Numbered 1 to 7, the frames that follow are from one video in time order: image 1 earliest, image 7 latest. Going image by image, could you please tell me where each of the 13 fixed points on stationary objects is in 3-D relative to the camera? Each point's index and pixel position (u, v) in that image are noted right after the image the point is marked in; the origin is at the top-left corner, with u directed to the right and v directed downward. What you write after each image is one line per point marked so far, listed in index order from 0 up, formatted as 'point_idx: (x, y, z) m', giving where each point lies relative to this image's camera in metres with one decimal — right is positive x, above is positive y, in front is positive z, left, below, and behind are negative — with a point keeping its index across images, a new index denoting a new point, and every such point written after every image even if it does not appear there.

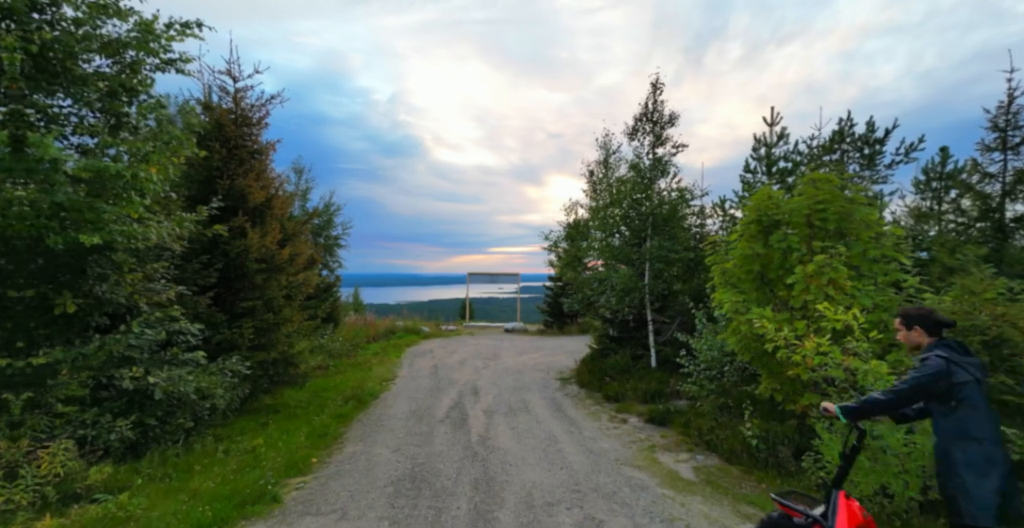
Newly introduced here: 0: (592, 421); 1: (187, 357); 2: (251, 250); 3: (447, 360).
0: (+1.4, -2.7, +9.0) m
1: (-4.5, -1.3, +7.4) m
2: (-4.5, +0.2, +9.1) m
3: (-2.1, -3.1, +16.7) m
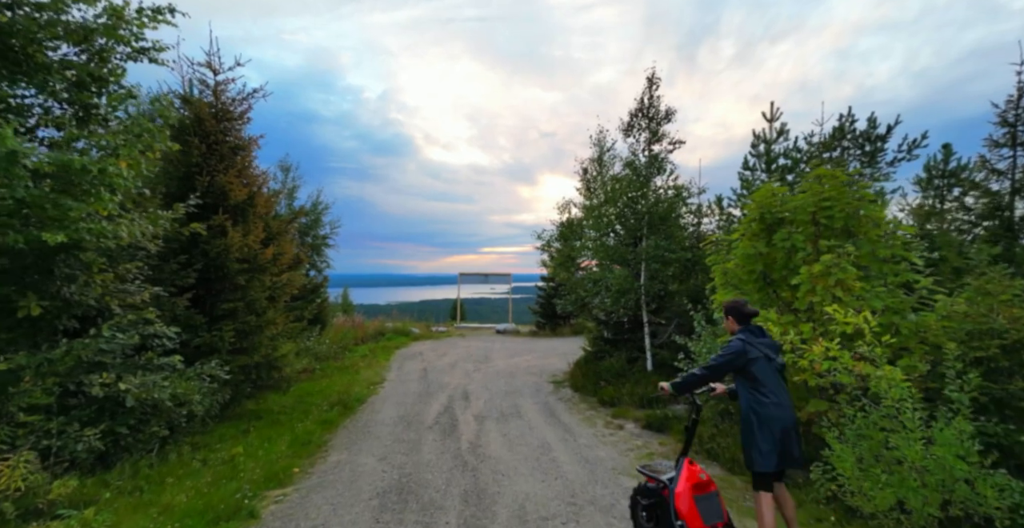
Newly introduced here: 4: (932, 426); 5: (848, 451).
0: (+1.2, -2.7, +8.6) m
1: (-4.6, -1.3, +7.0) m
2: (-4.6, +0.2, +8.7) m
3: (-2.3, -3.1, +16.3) m
4: (+3.5, -1.4, +4.4) m
5: (+3.0, -1.7, +4.7) m
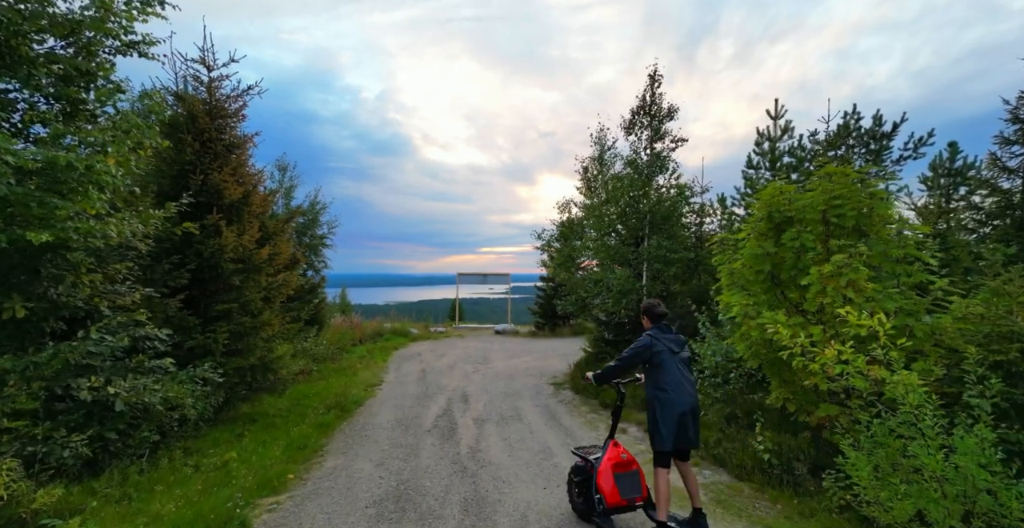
0: (+1.2, -2.7, +8.4) m
1: (-4.6, -1.3, +6.8) m
2: (-4.6, +0.2, +8.5) m
3: (-2.3, -3.1, +16.1) m
4: (+3.5, -1.4, +4.2) m
5: (+3.0, -1.7, +4.5) m
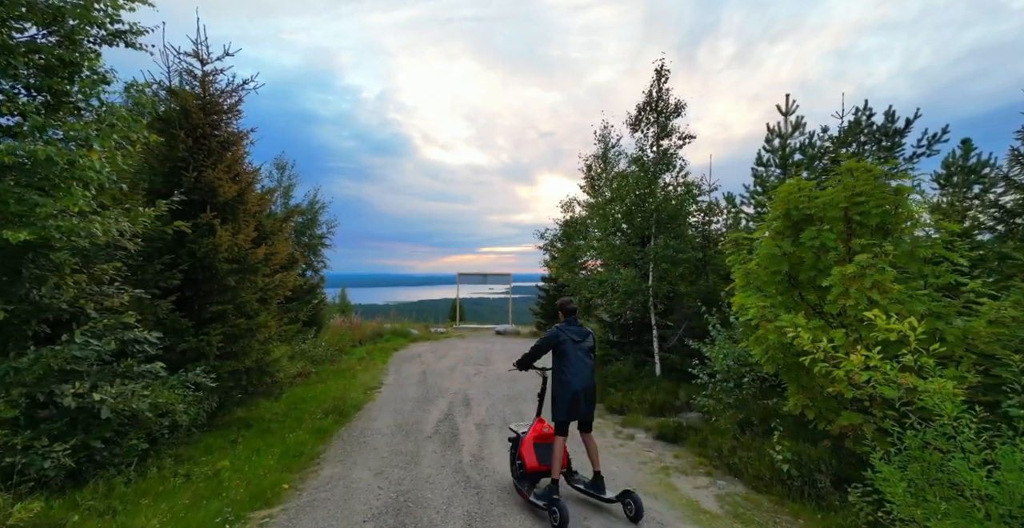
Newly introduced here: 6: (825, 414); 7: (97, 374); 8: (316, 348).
0: (+1.3, -2.7, +8.1) m
1: (-4.6, -1.3, +6.5) m
2: (-4.5, +0.2, +8.2) m
3: (-2.3, -3.1, +15.8) m
4: (+3.6, -1.4, +3.9) m
5: (+3.1, -1.7, +4.2) m
6: (+3.4, -1.6, +5.7) m
7: (-4.8, -1.3, +6.0) m
8: (-5.6, -2.4, +15.0) m
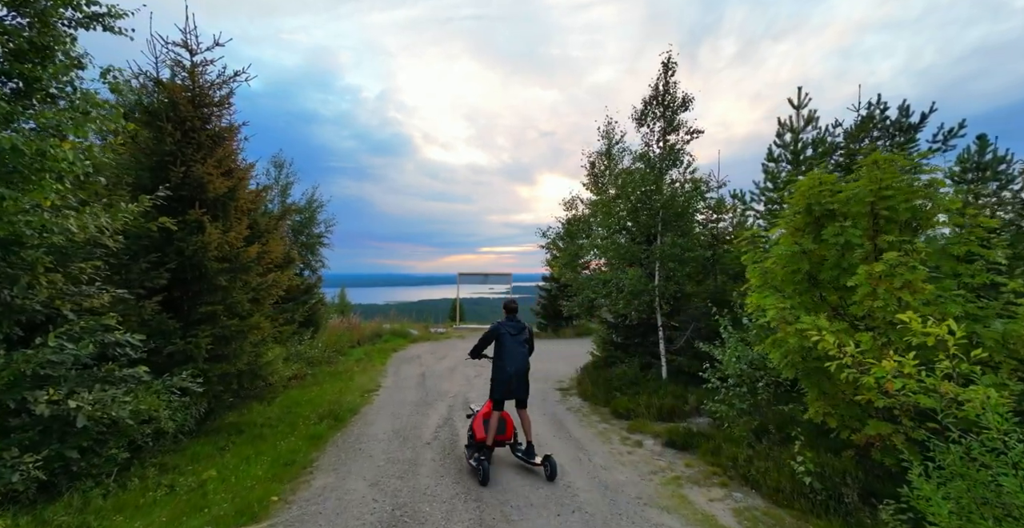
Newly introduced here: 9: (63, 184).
0: (+1.3, -2.7, +7.8) m
1: (-4.5, -1.3, +6.1) m
2: (-4.5, +0.3, +7.8) m
3: (-2.2, -3.0, +15.4) m
4: (+3.6, -1.3, +3.6) m
5: (+3.1, -1.7, +3.8) m
6: (+3.4, -1.6, +5.3) m
7: (-4.7, -1.2, +5.7) m
8: (-5.6, -2.4, +14.7) m
9: (-4.6, +0.8, +5.4) m
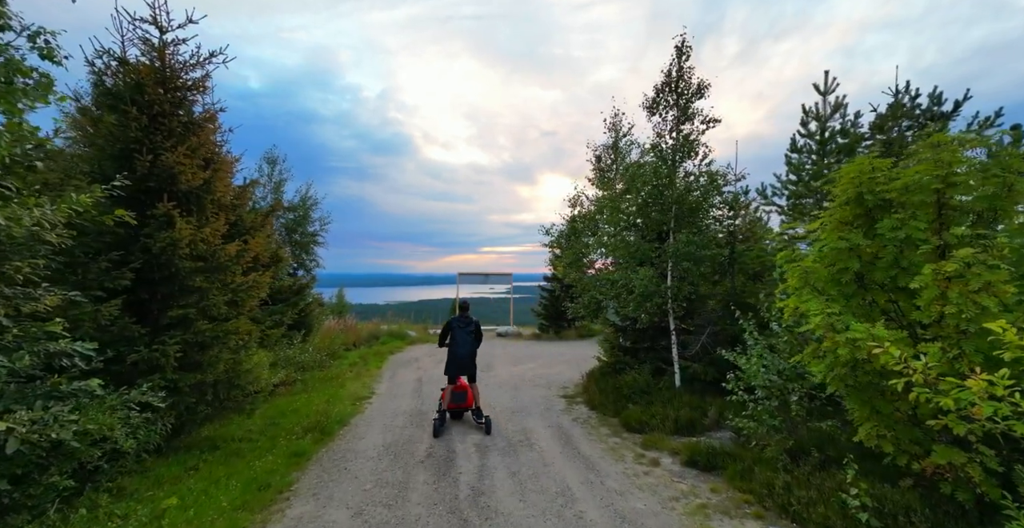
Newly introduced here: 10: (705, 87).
0: (+1.4, -2.7, +7.0) m
1: (-4.5, -1.3, +5.4) m
2: (-4.5, +0.3, +7.1) m
3: (-2.2, -3.0, +14.6) m
4: (+3.7, -1.3, +2.8) m
5: (+3.1, -1.6, +3.1) m
6: (+3.4, -1.6, +4.5) m
7: (-4.7, -1.2, +4.9) m
8: (-5.5, -2.4, +13.9) m
9: (-4.6, +0.8, +4.6) m
10: (+3.7, +3.4, +10.0) m
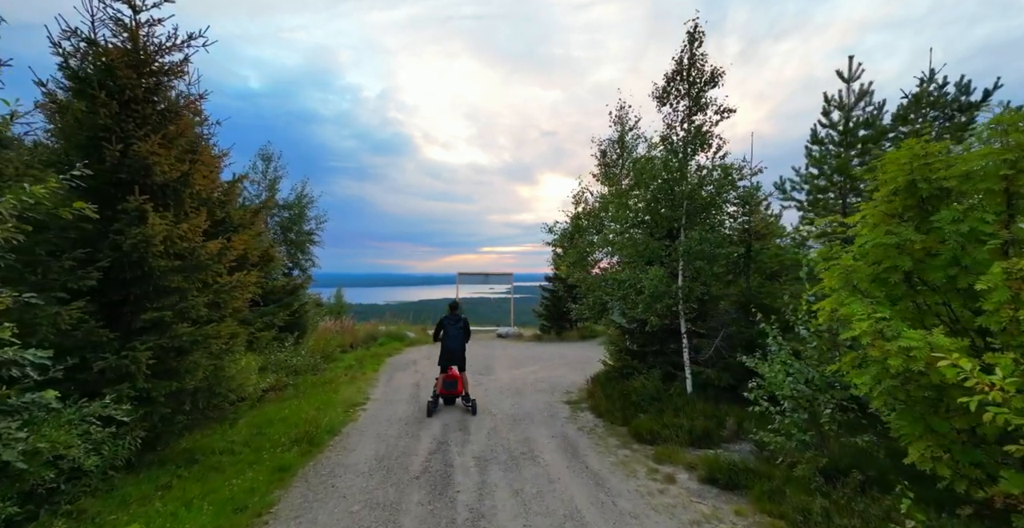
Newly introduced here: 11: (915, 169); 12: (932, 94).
0: (+1.4, -2.6, +6.4) m
1: (-4.5, -1.2, +4.8) m
2: (-4.4, +0.3, +6.5) m
3: (-2.1, -3.0, +14.1) m
4: (+3.7, -1.3, +2.2) m
5: (+3.2, -1.6, +2.5) m
6: (+3.5, -1.6, +4.0) m
7: (-4.7, -1.2, +4.3) m
8: (-5.5, -2.3, +13.3) m
9: (-4.5, +0.9, +4.0) m
10: (+3.7, +3.4, +9.4) m
11: (+3.4, +0.8, +4.5) m
12: (+7.4, +3.0, +9.3) m
